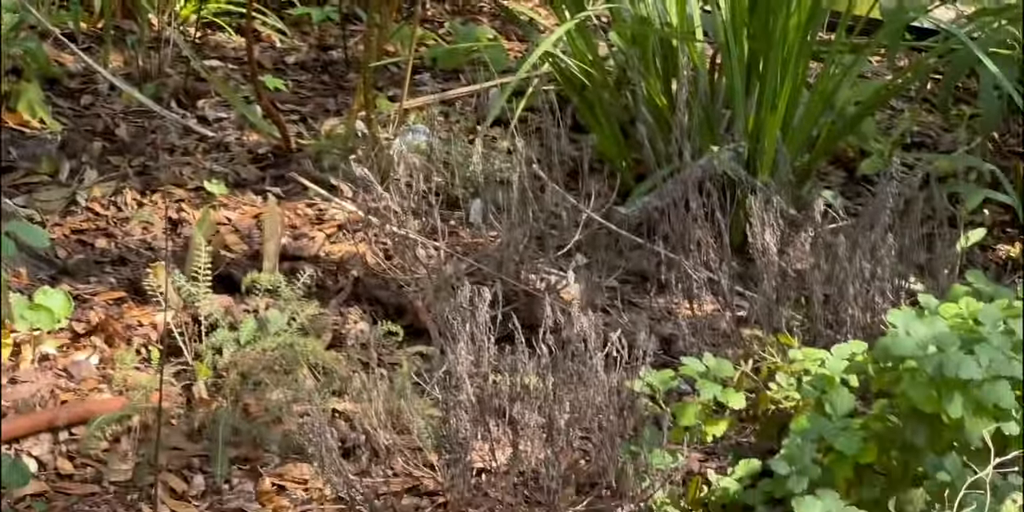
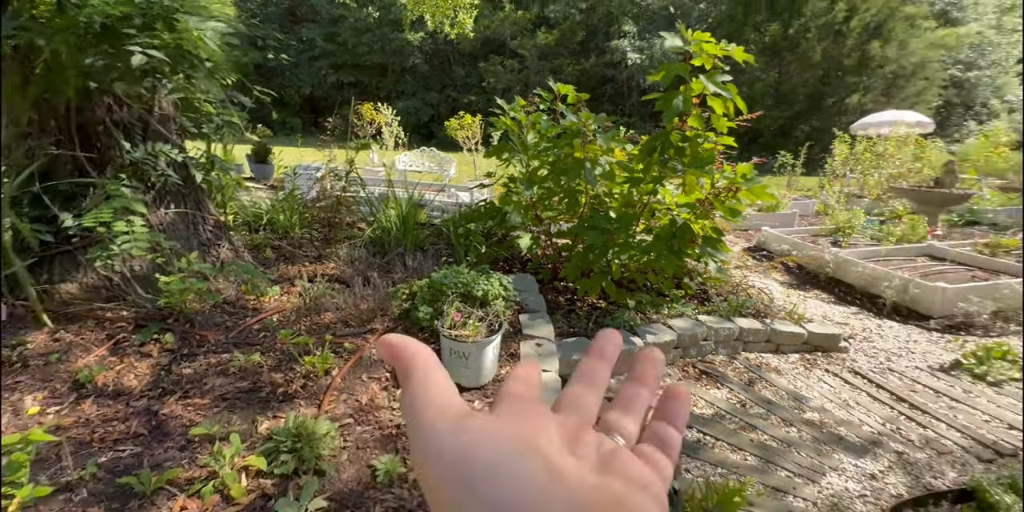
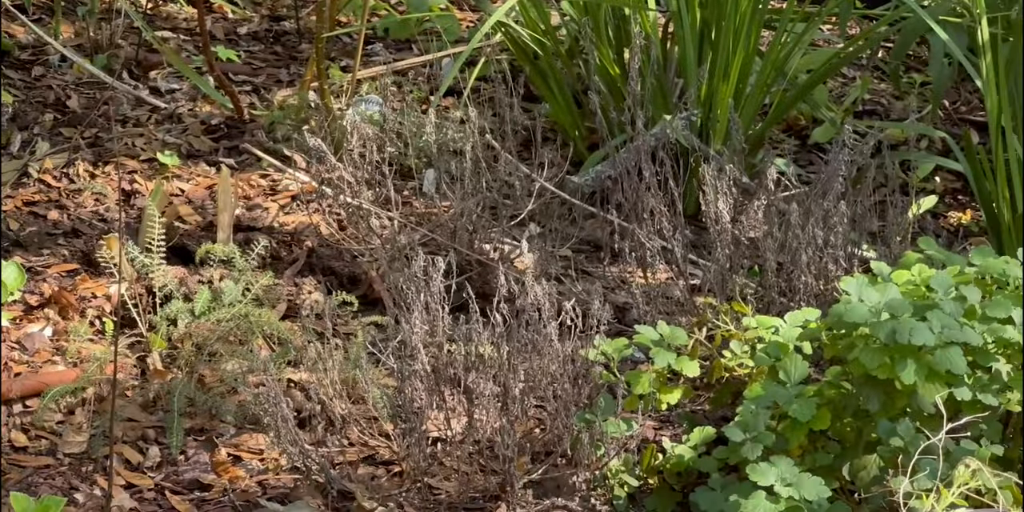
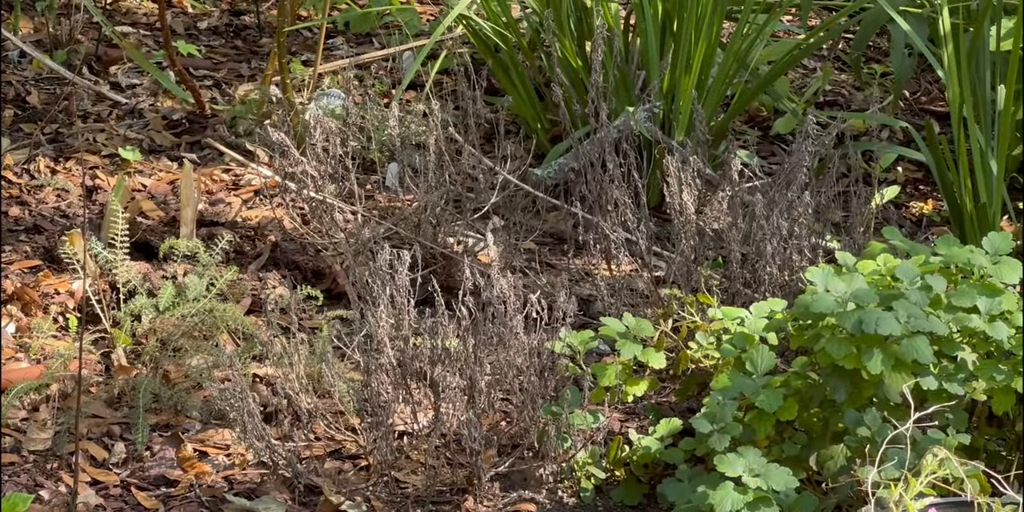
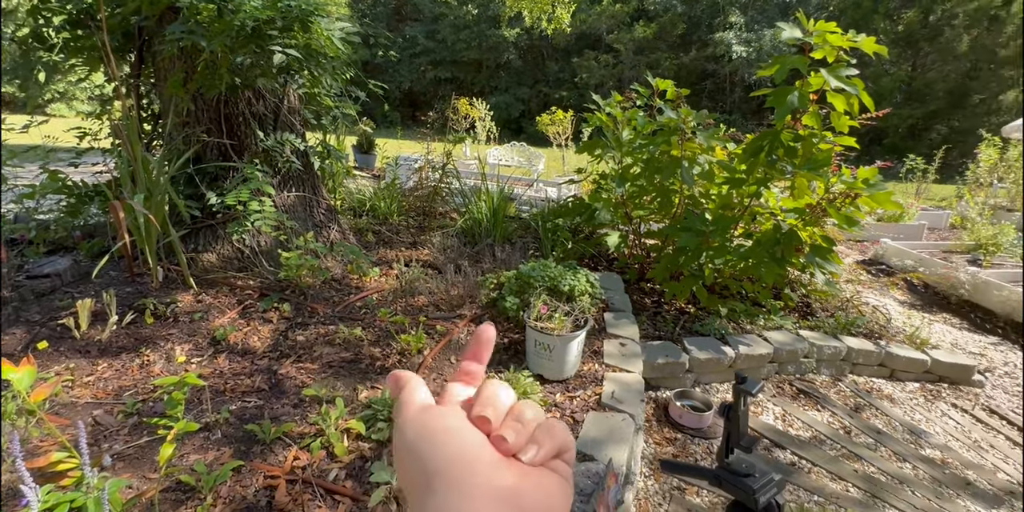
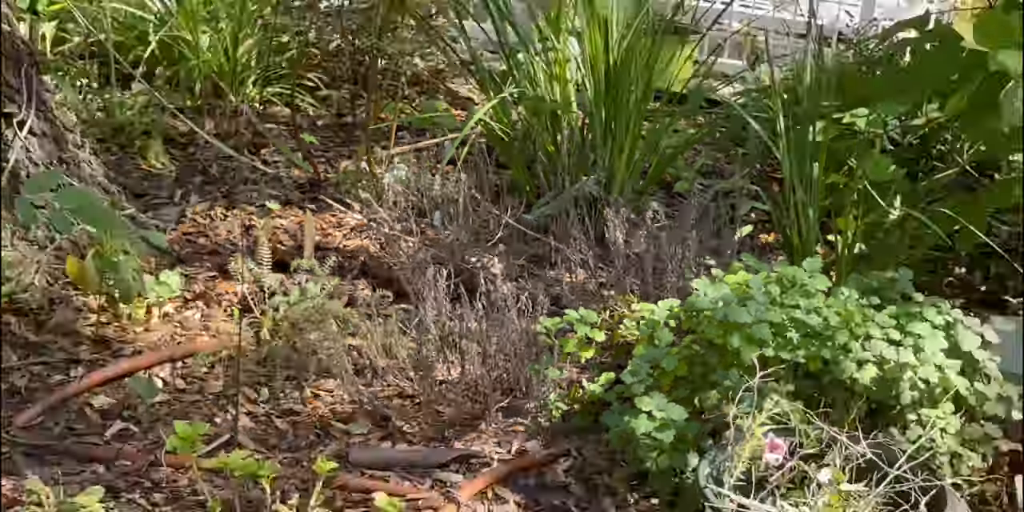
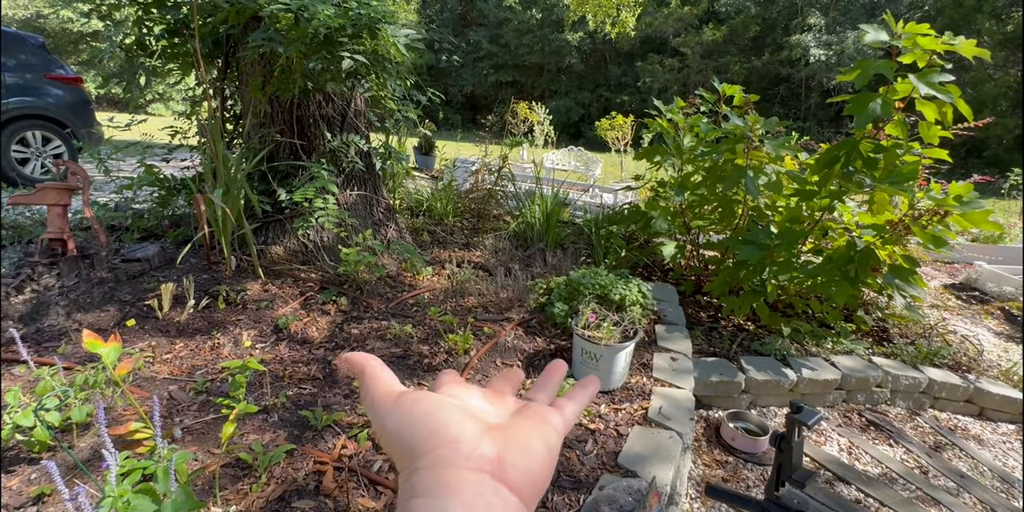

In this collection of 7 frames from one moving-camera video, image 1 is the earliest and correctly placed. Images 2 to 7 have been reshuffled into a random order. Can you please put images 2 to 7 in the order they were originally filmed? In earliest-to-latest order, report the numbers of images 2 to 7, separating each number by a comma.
3, 4, 6, 7, 5, 2
